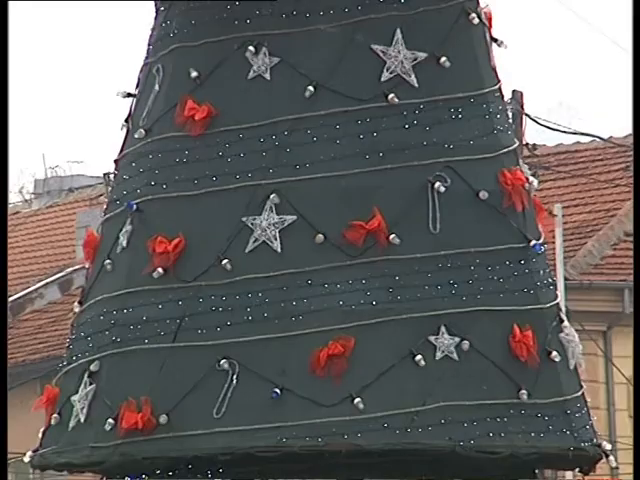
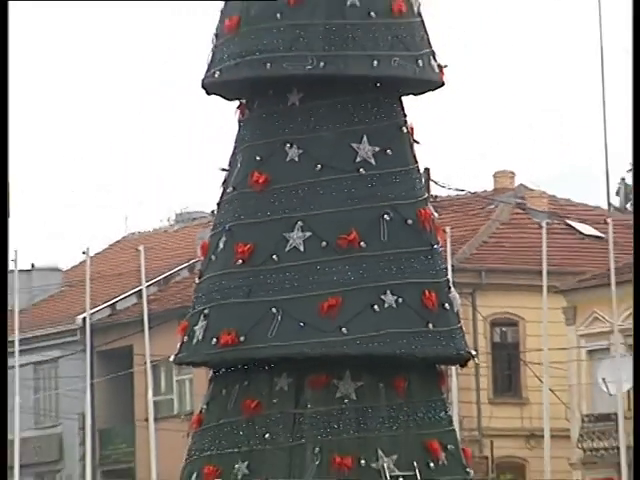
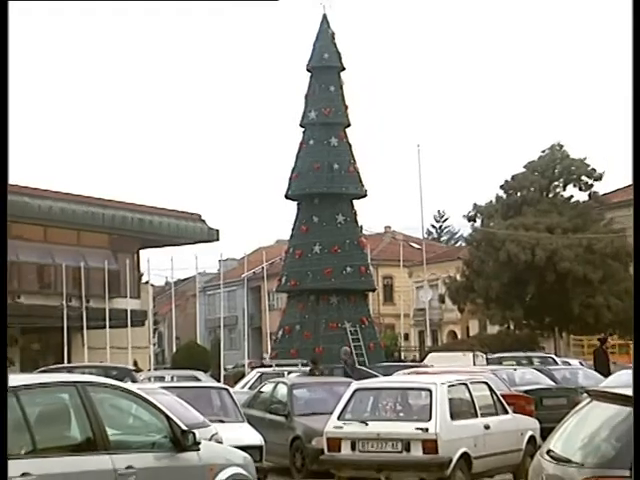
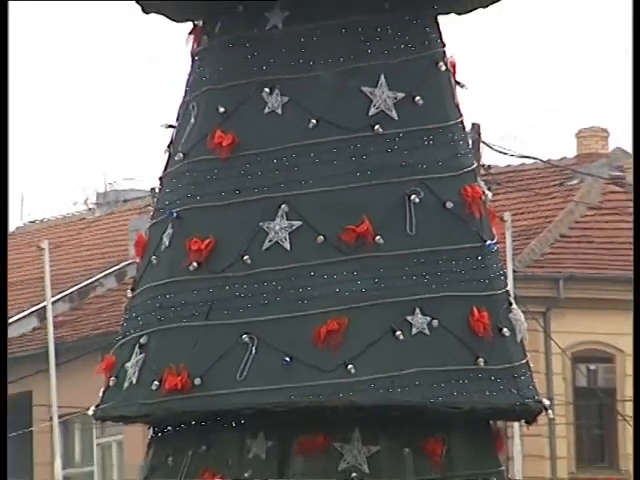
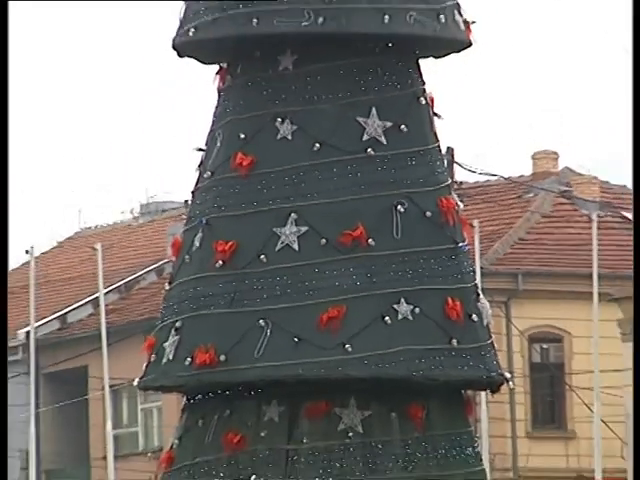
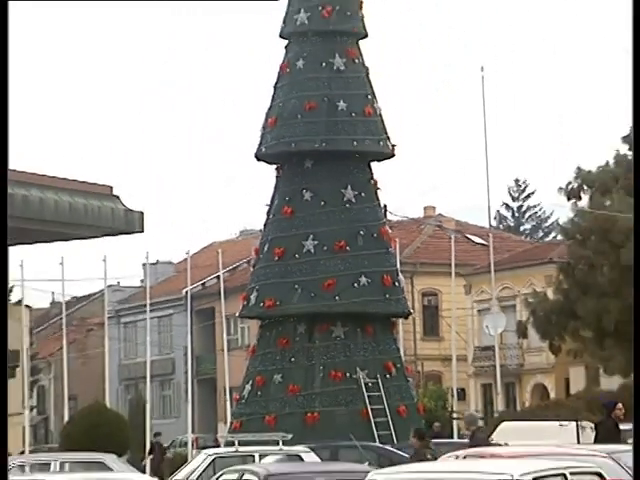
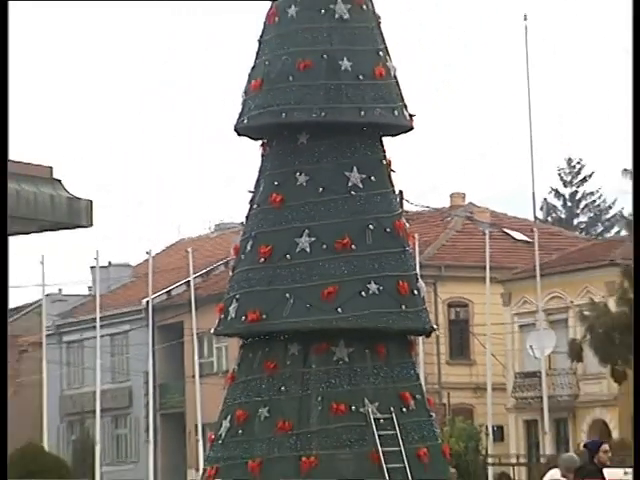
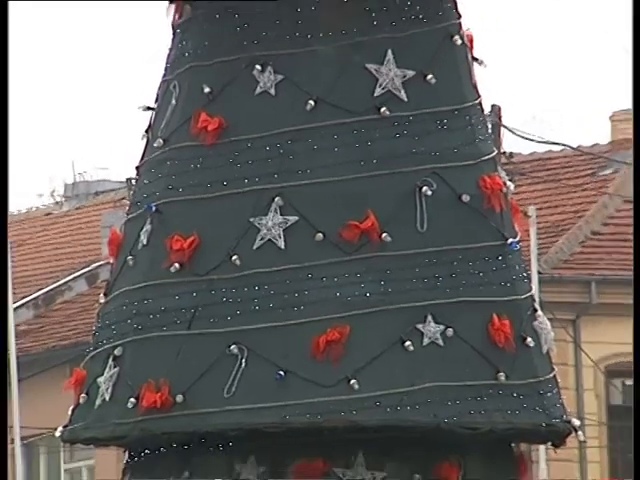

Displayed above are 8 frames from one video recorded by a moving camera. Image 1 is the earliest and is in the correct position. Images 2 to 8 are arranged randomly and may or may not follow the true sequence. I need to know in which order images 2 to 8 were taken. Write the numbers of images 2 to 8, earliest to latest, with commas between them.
8, 4, 5, 2, 7, 6, 3
